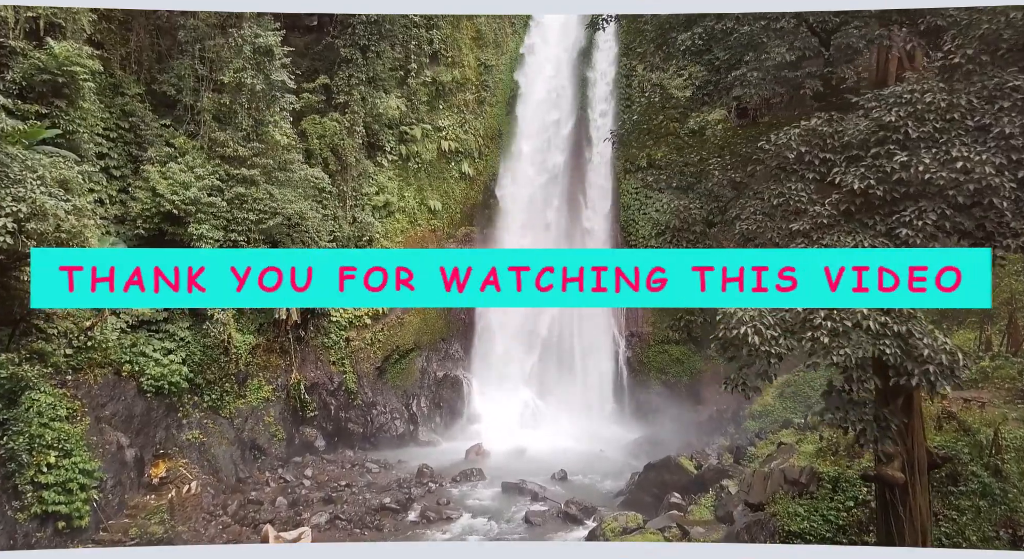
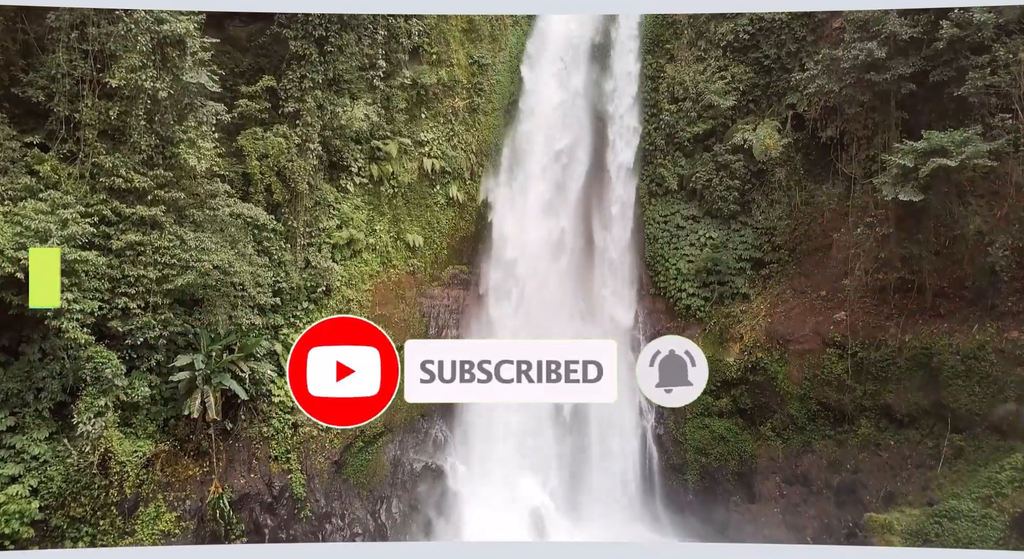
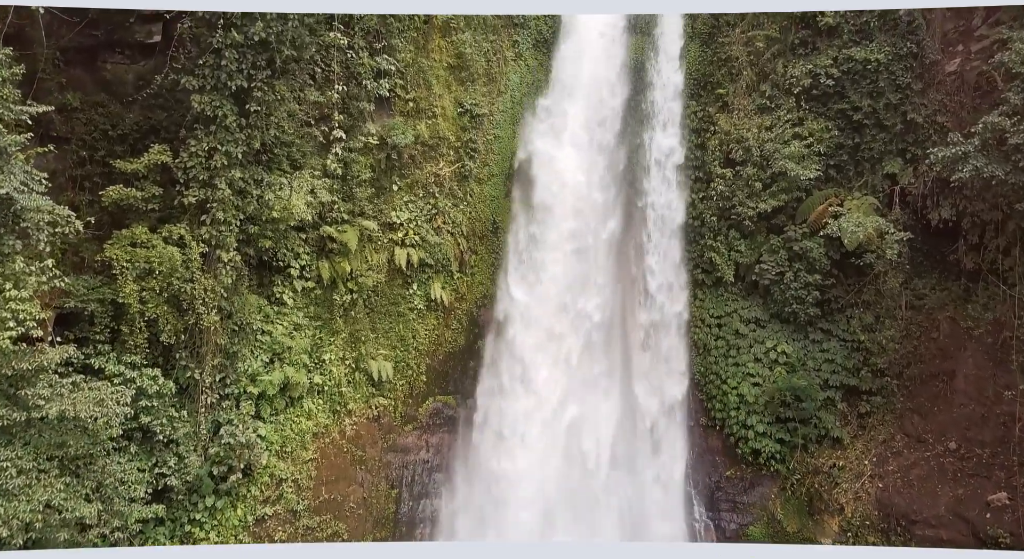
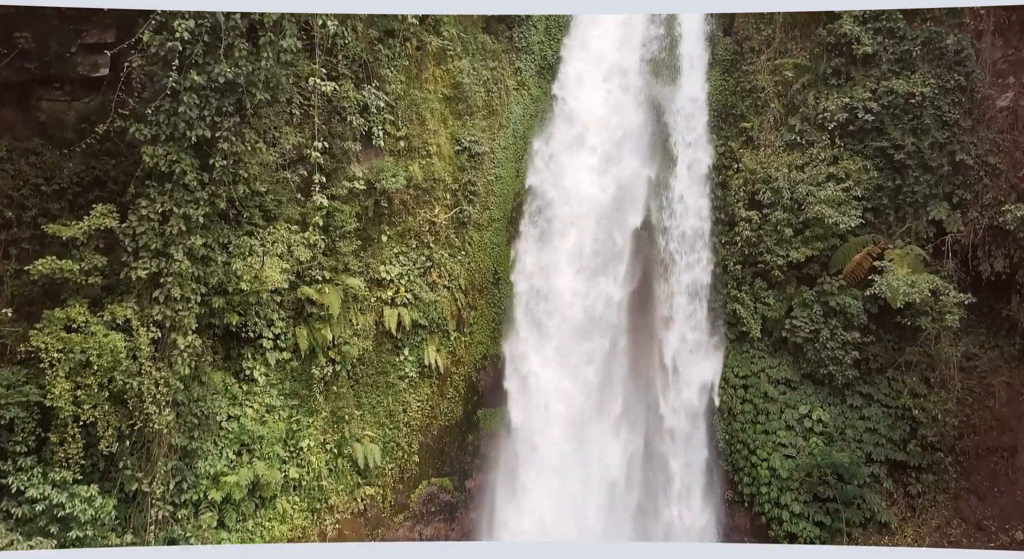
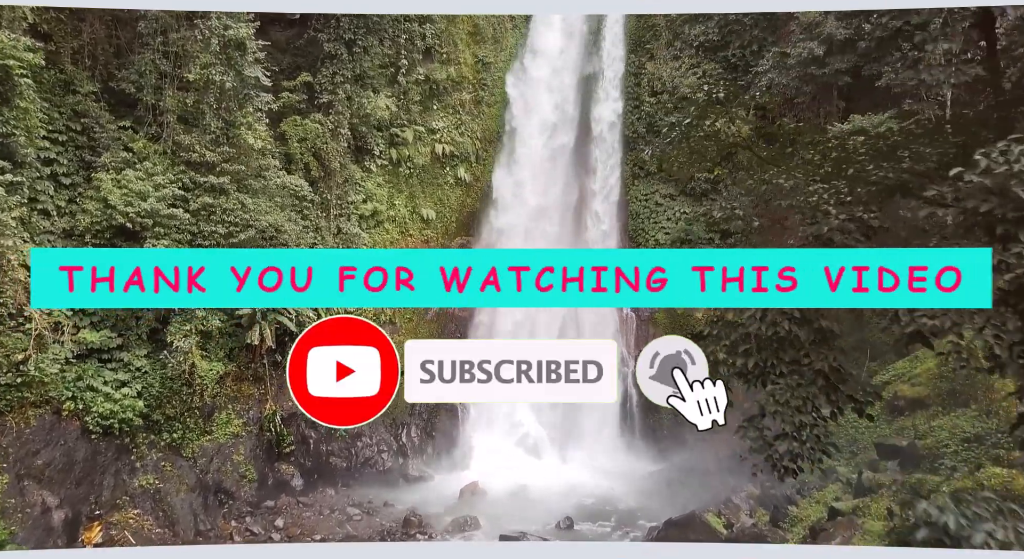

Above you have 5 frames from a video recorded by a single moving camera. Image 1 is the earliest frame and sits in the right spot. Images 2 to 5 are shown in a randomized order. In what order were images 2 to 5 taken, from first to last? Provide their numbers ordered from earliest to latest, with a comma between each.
5, 2, 3, 4
